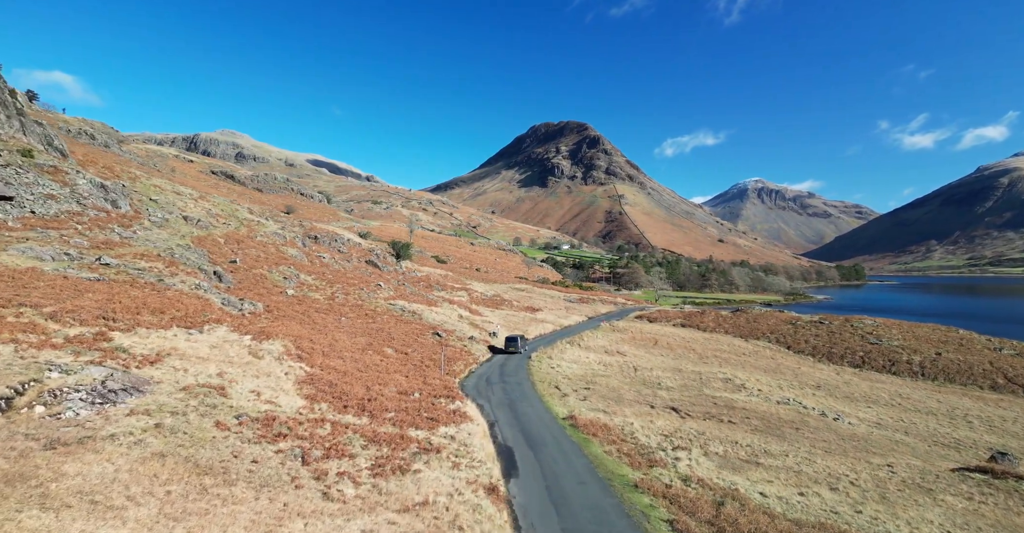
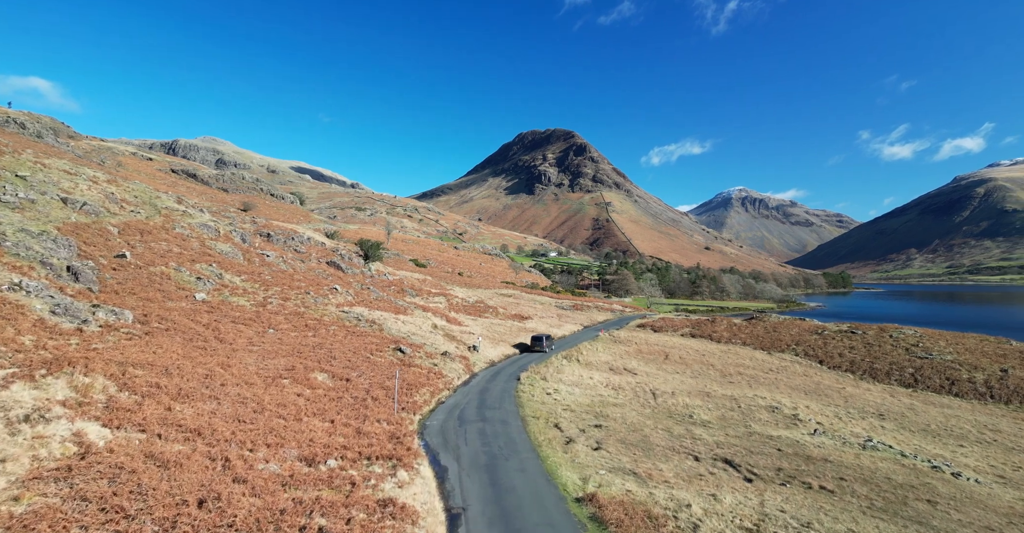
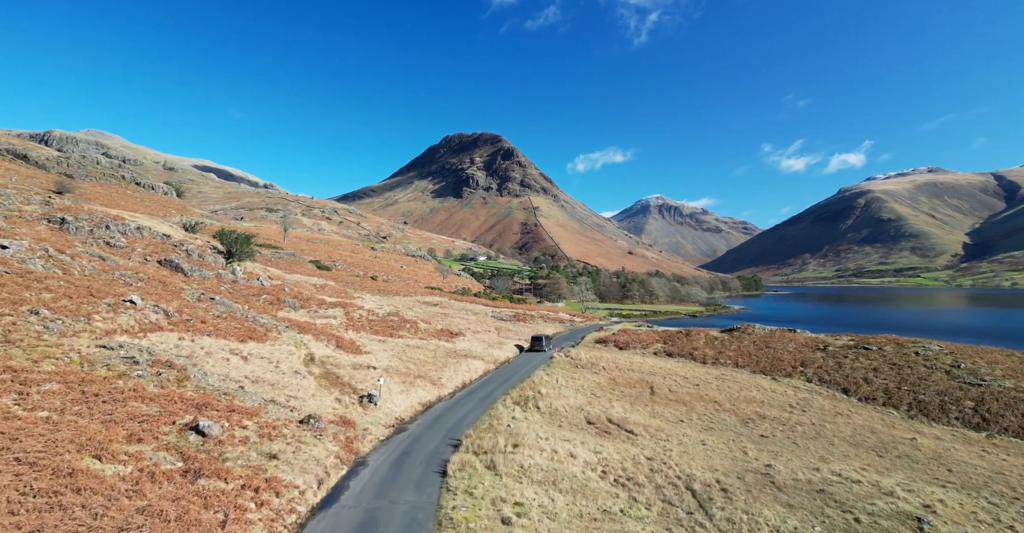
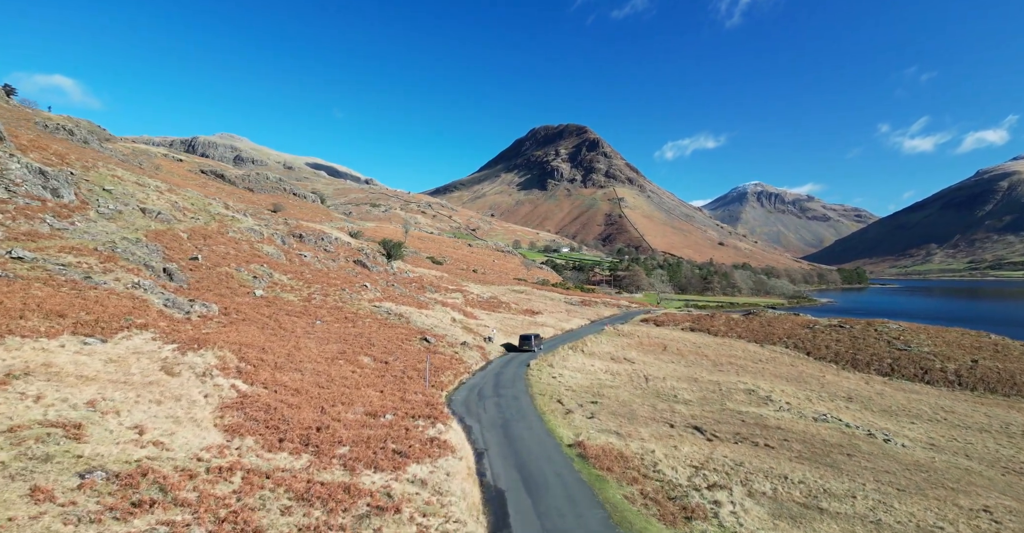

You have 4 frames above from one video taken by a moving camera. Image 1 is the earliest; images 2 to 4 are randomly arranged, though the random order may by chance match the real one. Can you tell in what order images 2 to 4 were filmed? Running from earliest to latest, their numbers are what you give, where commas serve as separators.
4, 2, 3
